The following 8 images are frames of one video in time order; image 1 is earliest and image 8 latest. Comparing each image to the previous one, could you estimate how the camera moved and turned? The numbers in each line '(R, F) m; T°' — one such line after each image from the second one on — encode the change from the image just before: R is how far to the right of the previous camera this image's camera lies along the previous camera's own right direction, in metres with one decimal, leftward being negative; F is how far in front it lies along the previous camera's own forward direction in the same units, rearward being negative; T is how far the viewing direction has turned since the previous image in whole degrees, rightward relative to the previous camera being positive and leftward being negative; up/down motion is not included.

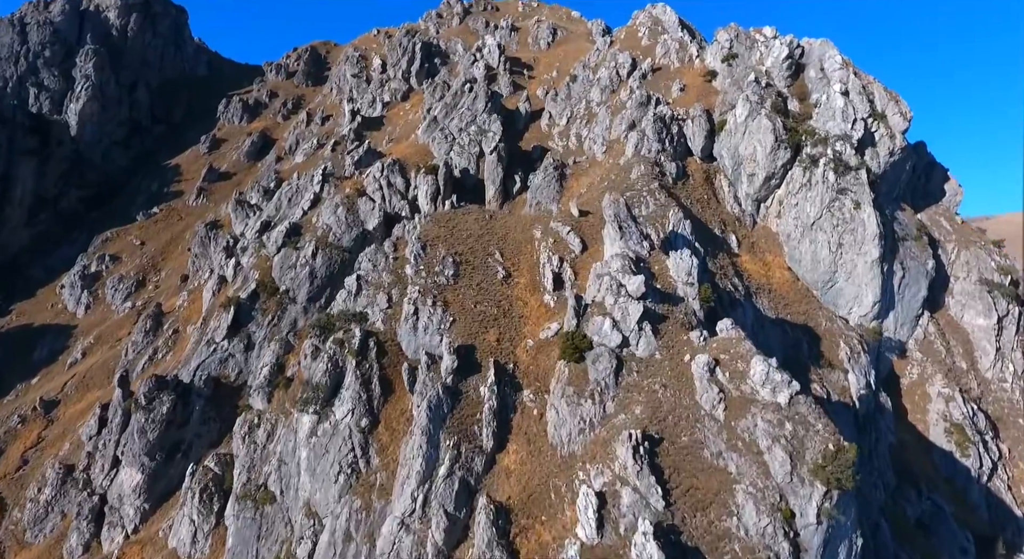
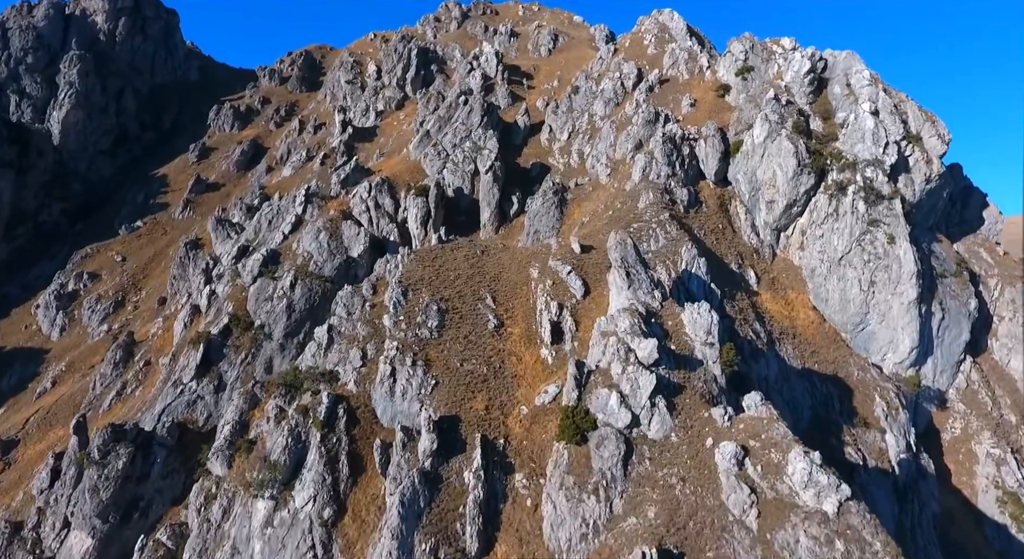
(+0.8, +8.5) m; 0°
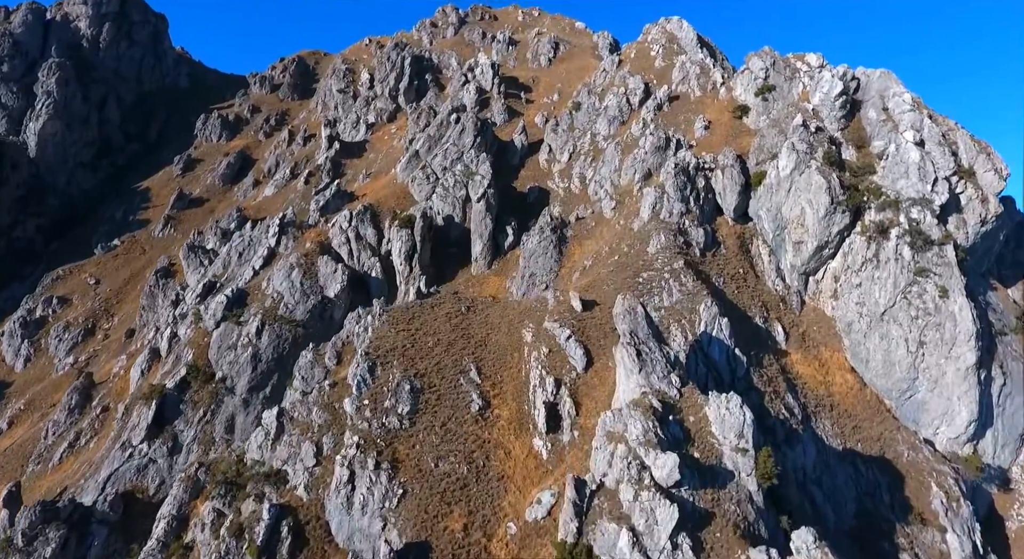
(+1.0, +10.3) m; 0°
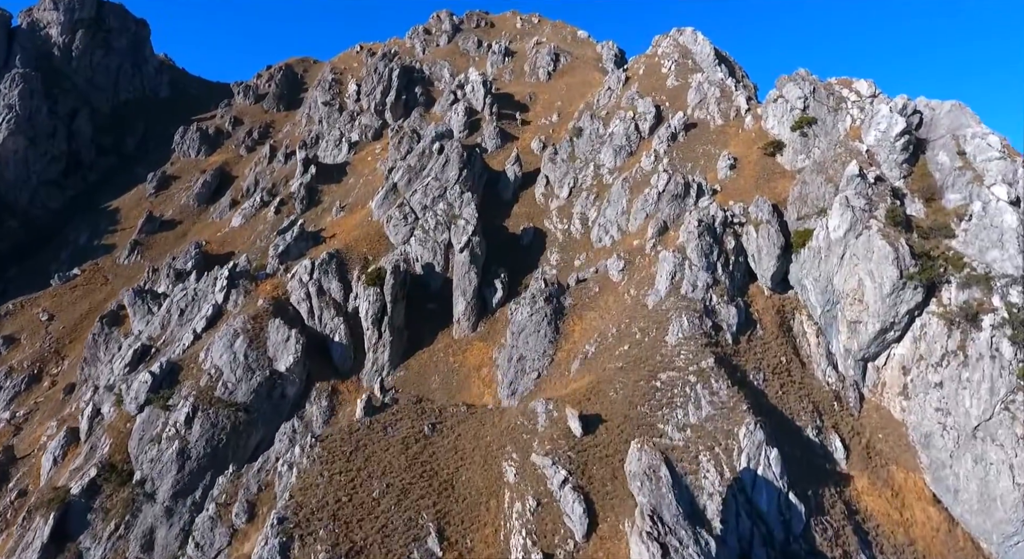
(+1.6, +15.3) m; 0°
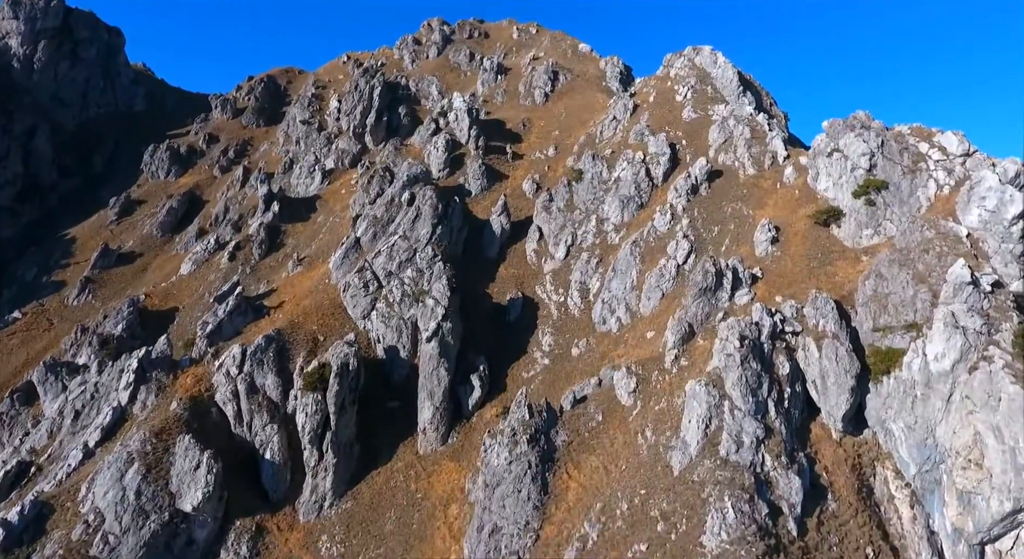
(+2.0, +17.9) m; 0°
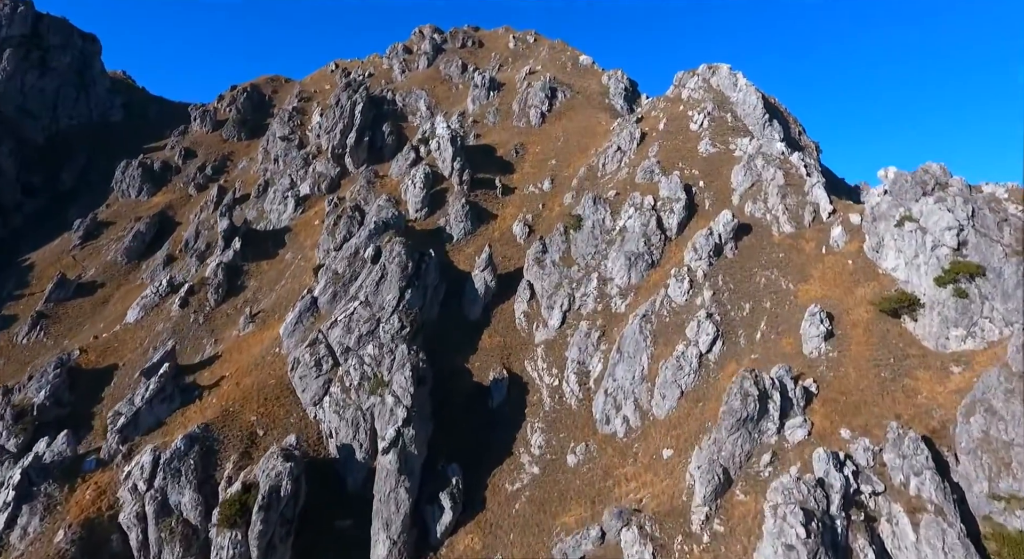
(+1.6, +14.2) m; 0°
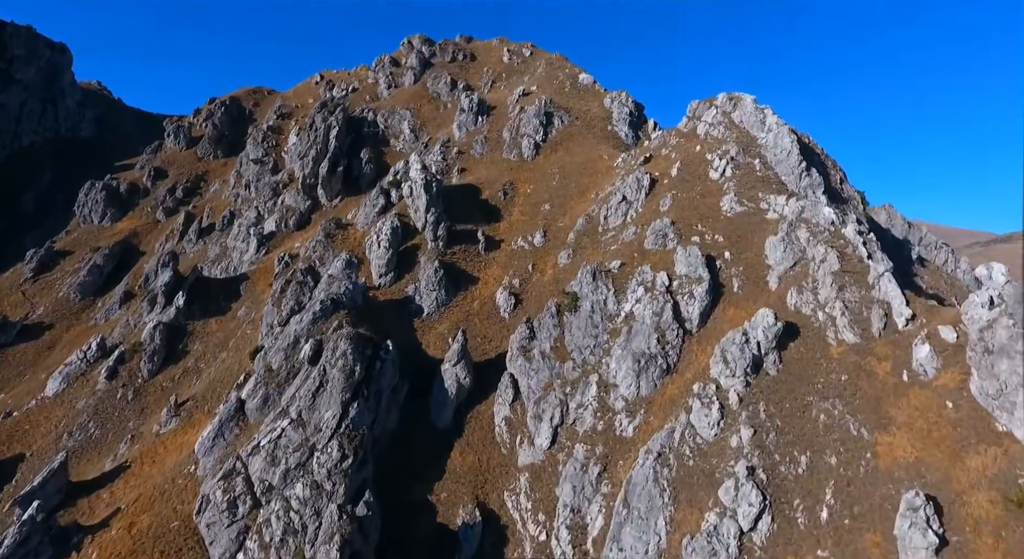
(+1.9, +15.5) m; 0°
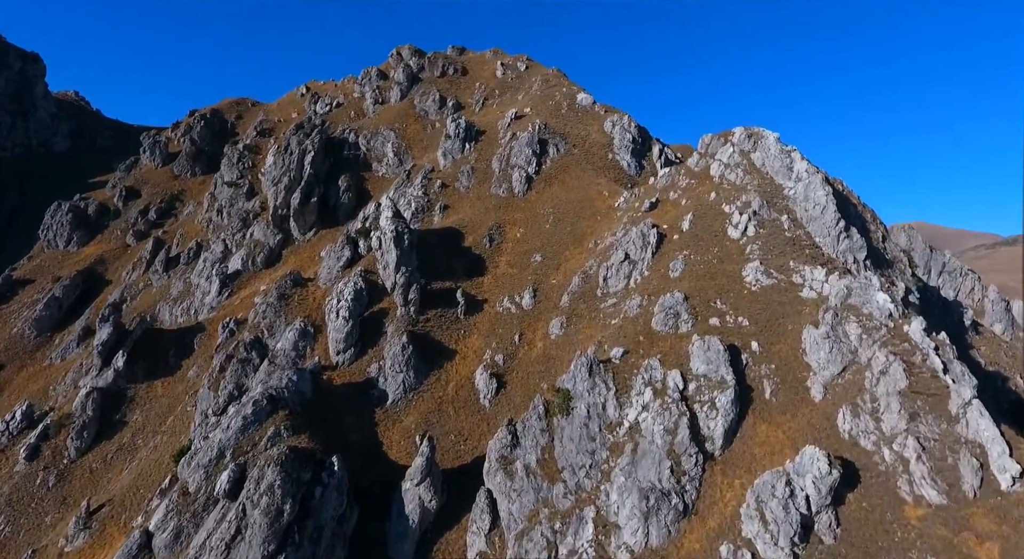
(+1.6, +12.0) m; 0°
